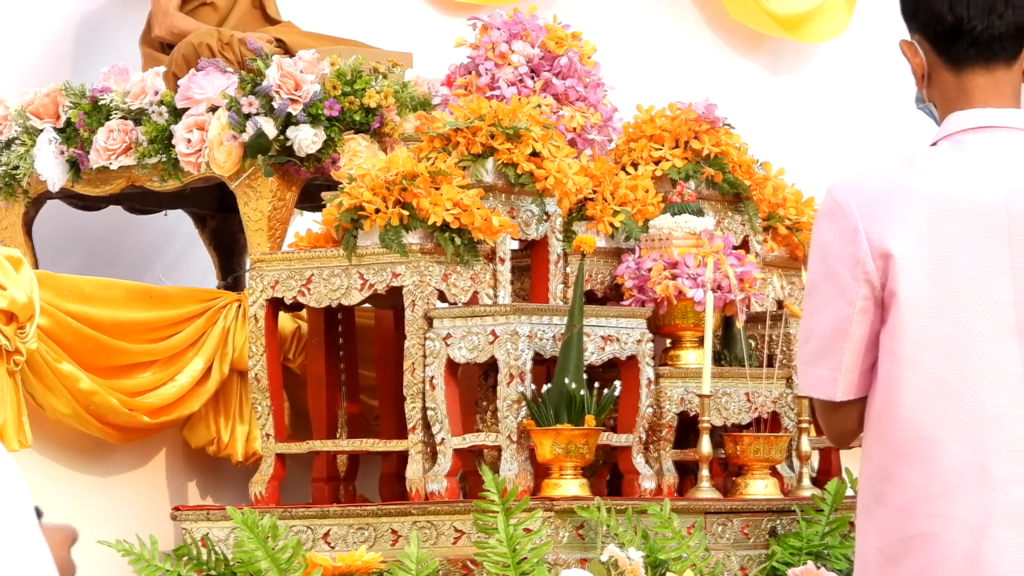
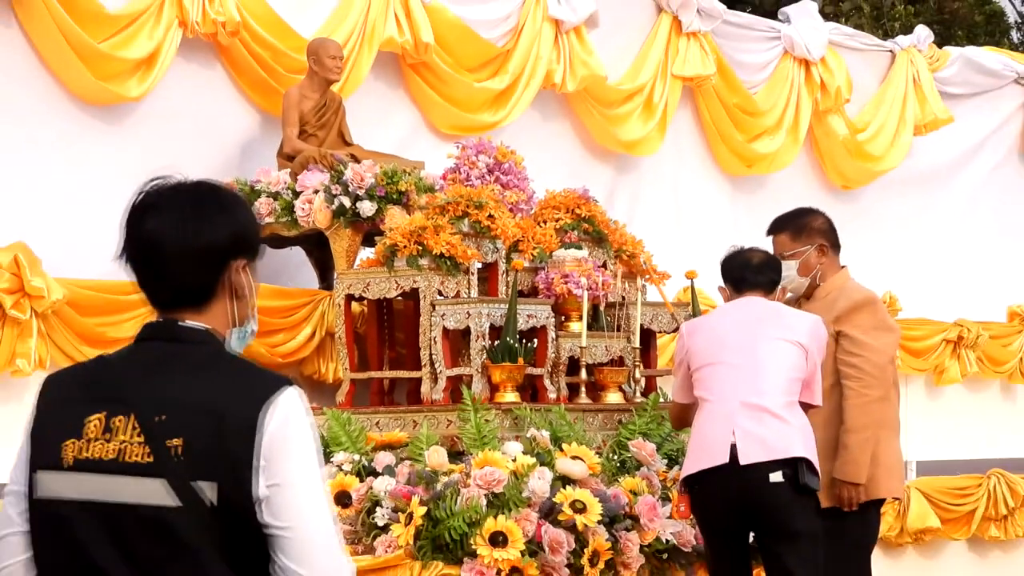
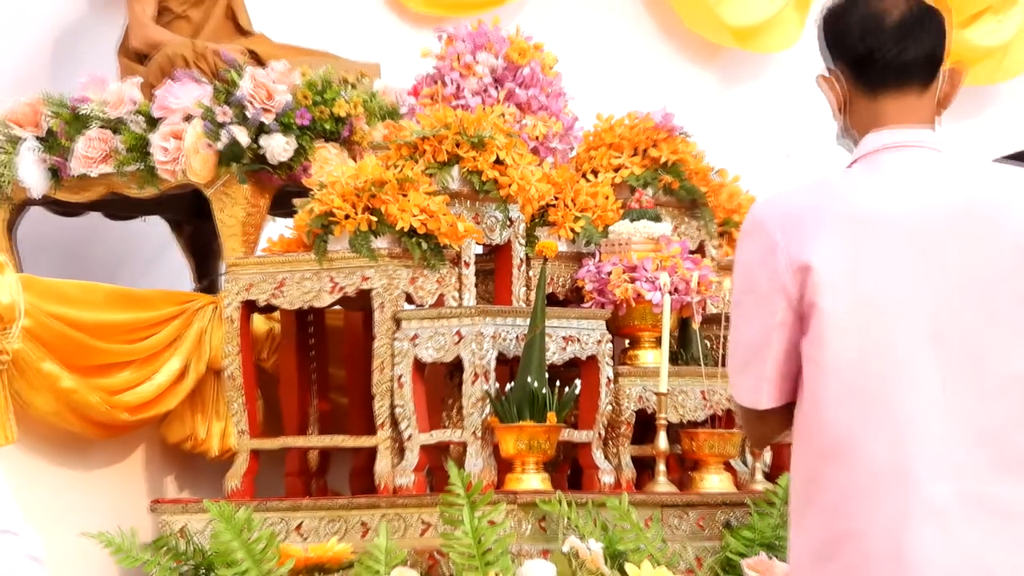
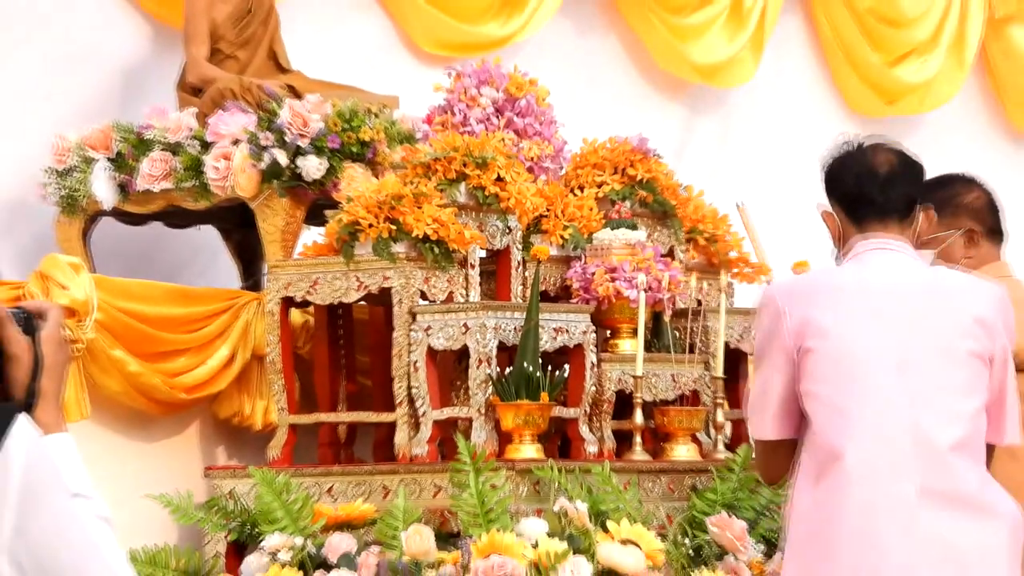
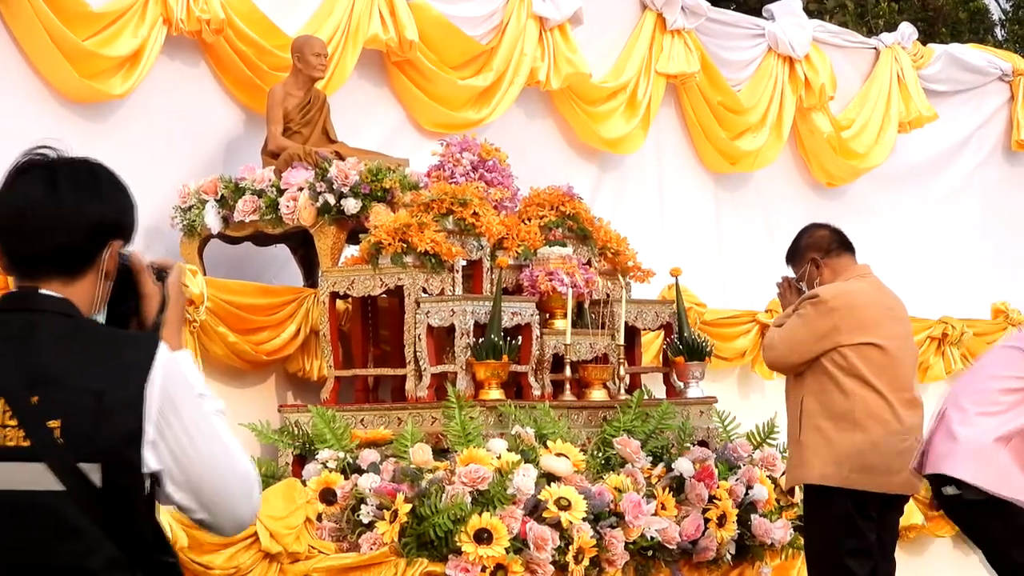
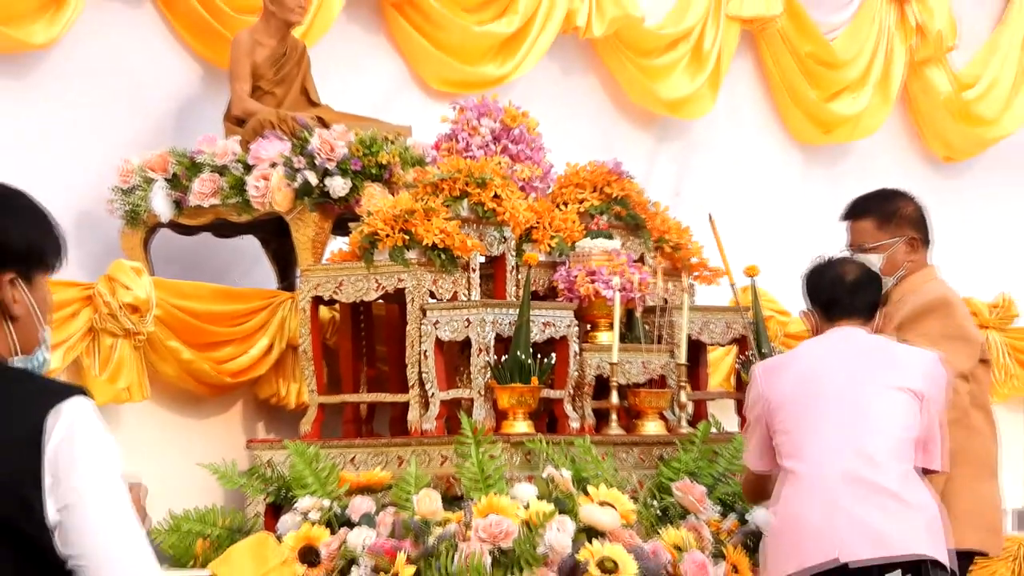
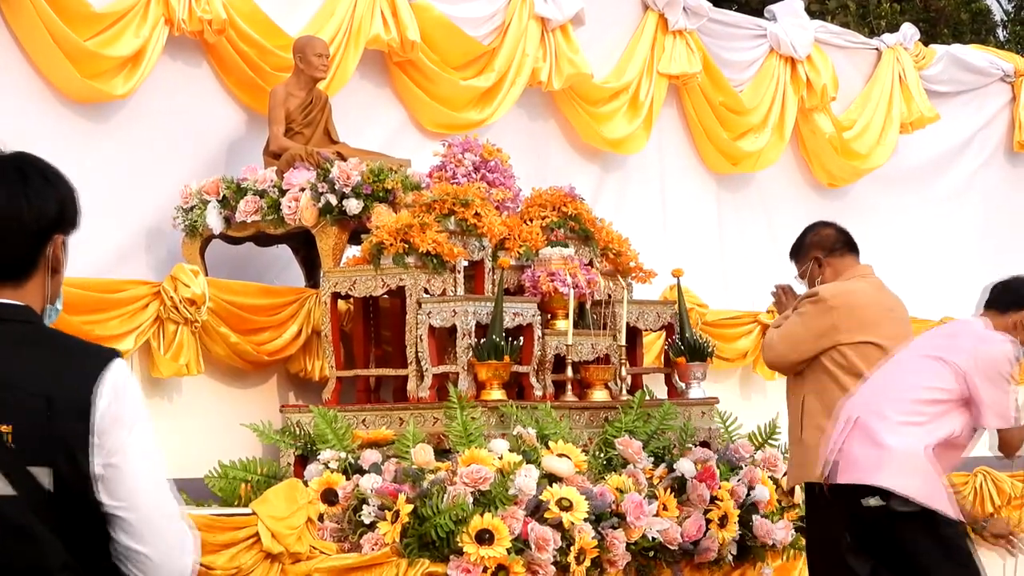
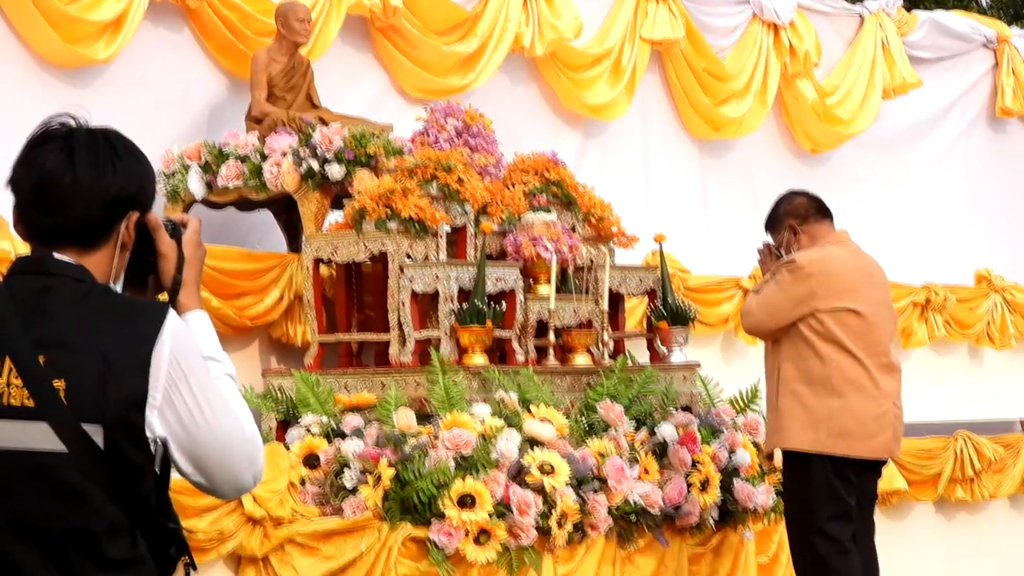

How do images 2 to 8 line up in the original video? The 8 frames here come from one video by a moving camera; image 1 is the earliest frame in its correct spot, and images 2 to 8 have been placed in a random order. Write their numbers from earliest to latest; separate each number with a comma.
3, 4, 6, 2, 7, 5, 8
